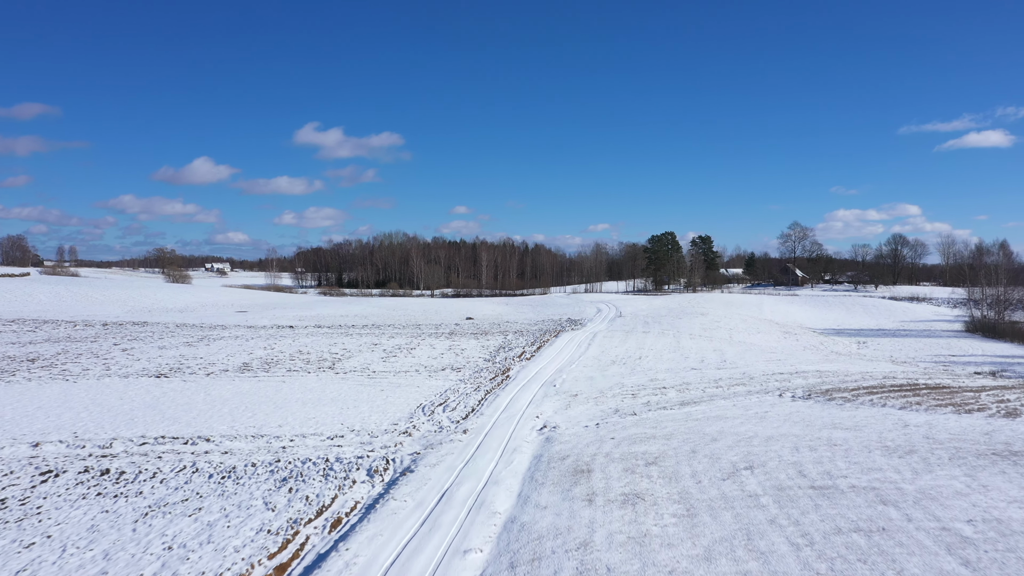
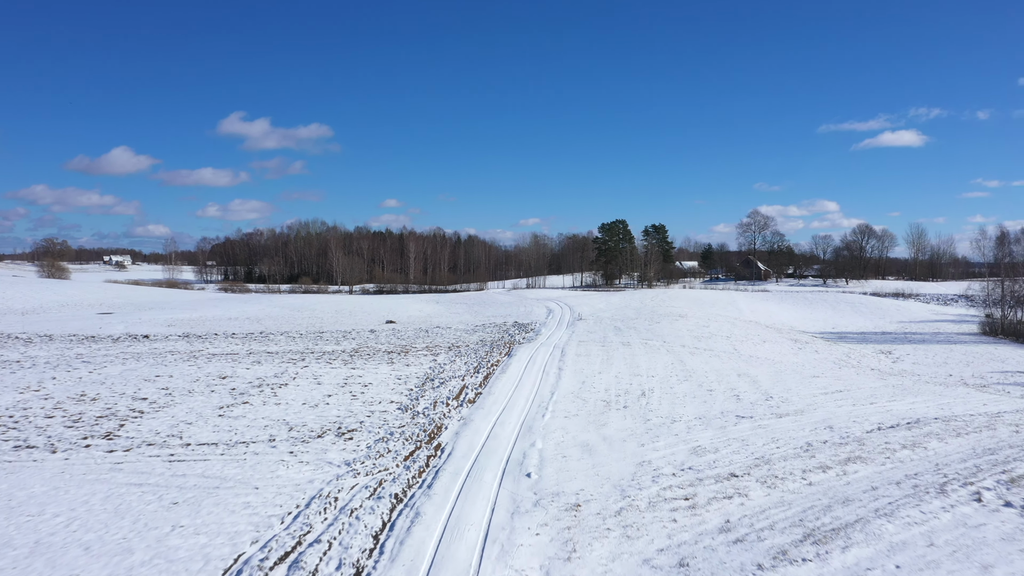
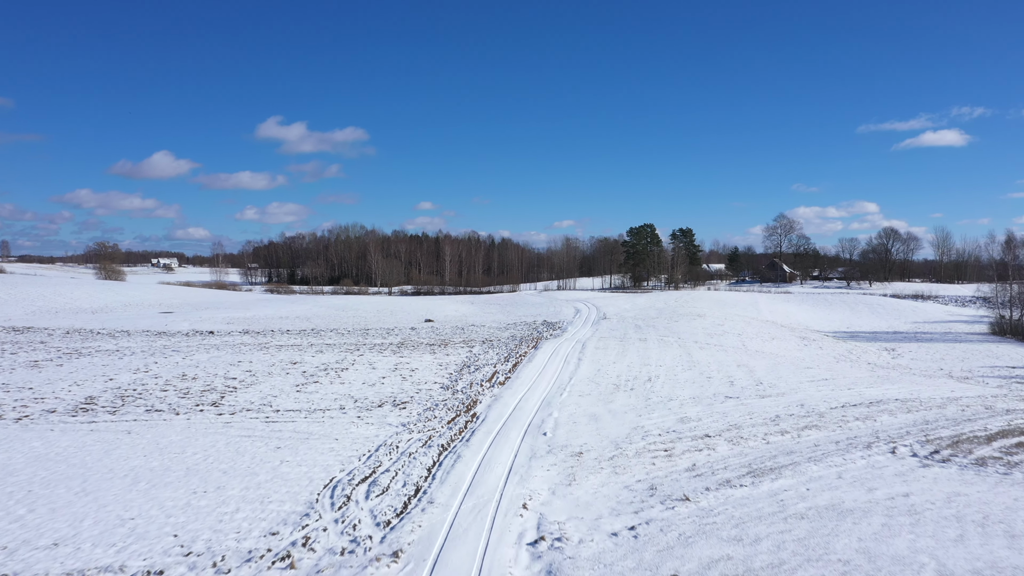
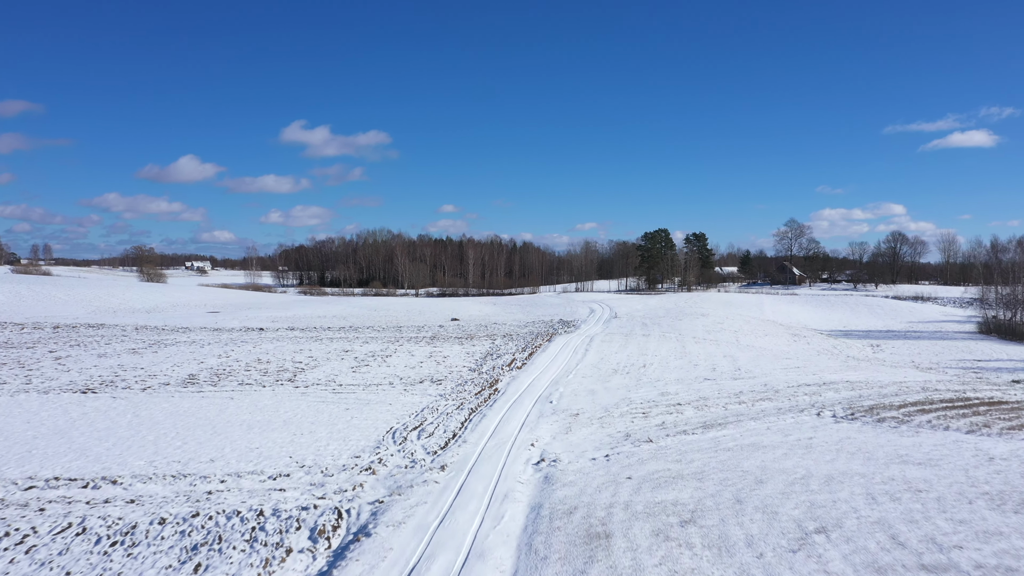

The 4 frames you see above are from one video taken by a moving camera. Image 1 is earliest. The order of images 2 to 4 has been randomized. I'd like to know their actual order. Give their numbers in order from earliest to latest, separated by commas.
4, 3, 2
